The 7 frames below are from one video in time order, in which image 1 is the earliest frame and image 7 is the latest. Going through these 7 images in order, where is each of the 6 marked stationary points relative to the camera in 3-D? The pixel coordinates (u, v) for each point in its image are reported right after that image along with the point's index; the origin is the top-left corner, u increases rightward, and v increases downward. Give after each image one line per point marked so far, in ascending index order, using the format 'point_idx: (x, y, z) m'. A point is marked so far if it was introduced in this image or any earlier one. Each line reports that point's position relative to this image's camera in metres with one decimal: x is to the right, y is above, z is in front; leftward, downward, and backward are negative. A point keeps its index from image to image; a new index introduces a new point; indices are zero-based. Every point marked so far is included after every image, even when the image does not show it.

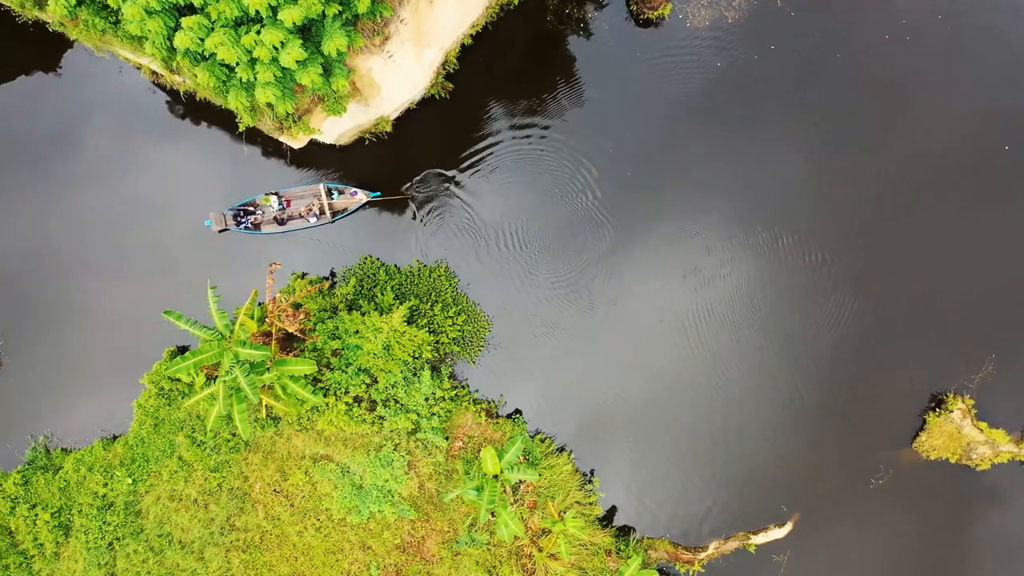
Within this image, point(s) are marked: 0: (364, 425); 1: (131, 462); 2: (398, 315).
0: (-3.2, -2.9, +11.3) m
1: (-8.4, -3.8, +11.7) m
2: (-2.3, -0.6, +11.1) m
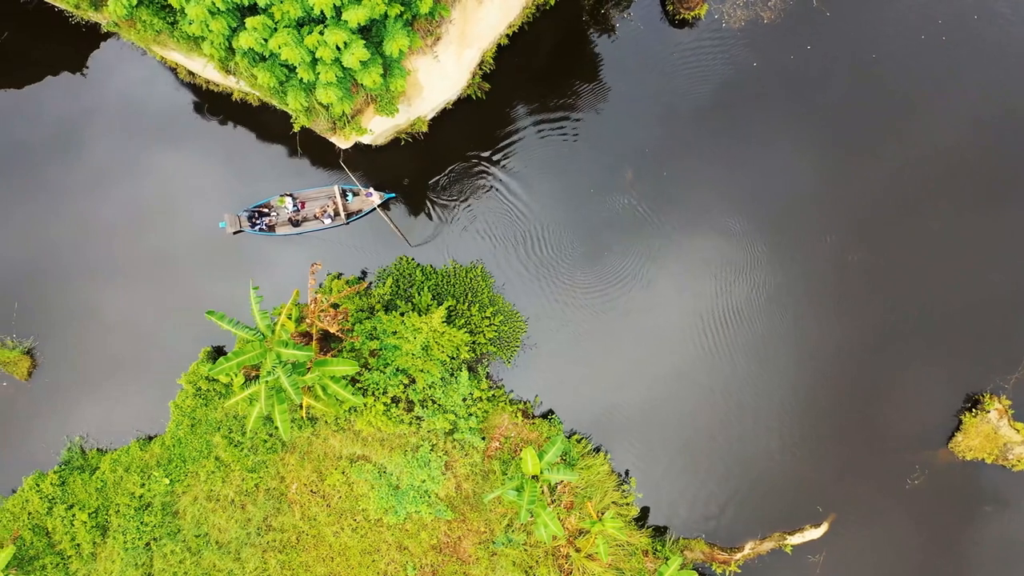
0: (-2.4, -2.9, +11.3) m
1: (-7.6, -3.8, +11.6) m
2: (-1.5, -0.6, +11.1) m
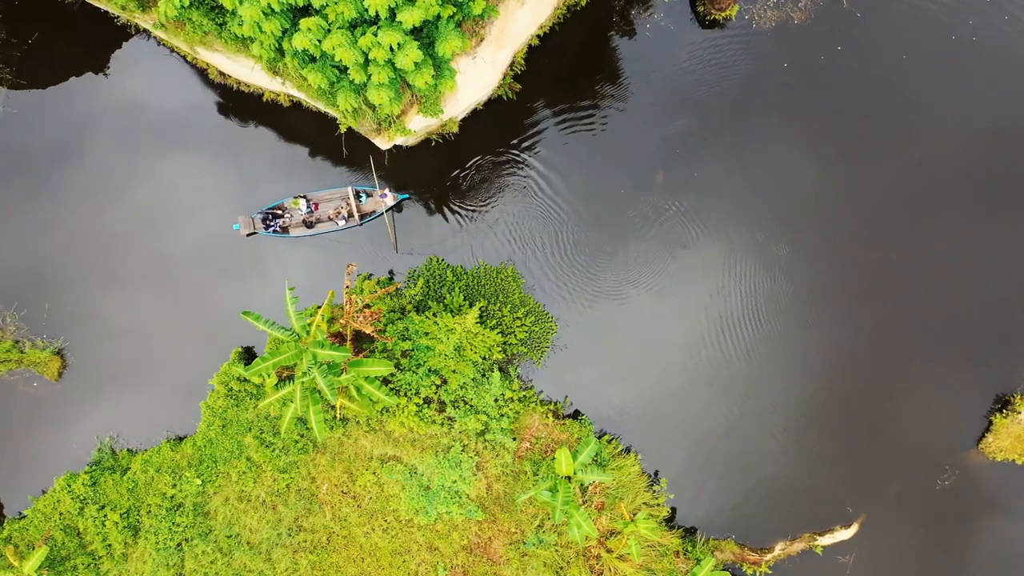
0: (-1.7, -2.9, +11.3) m
1: (-6.9, -3.9, +11.7) m
2: (-0.8, -0.6, +11.1) m
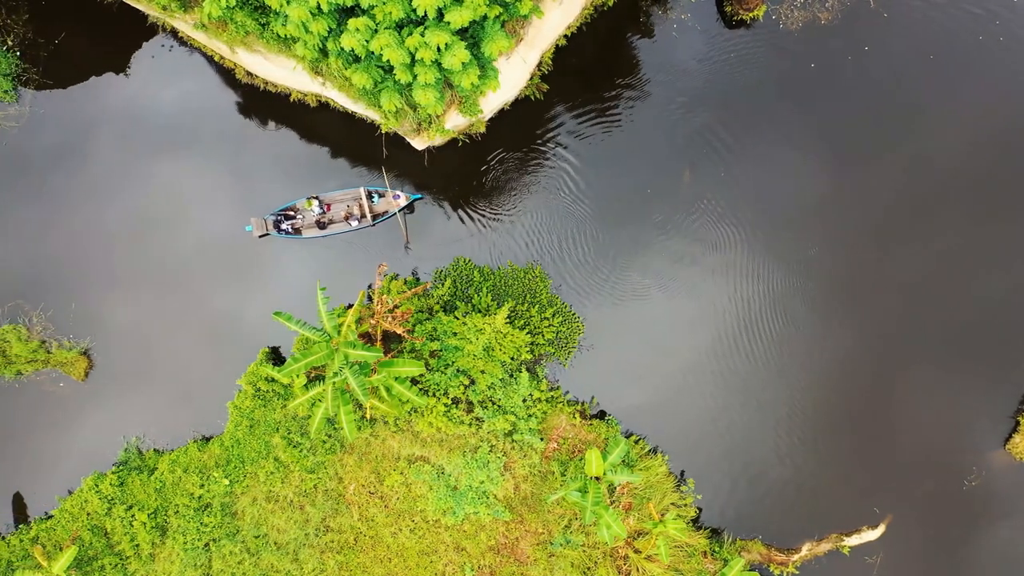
0: (-1.1, -2.9, +11.3) m
1: (-6.3, -3.9, +11.6) m
2: (-0.2, -0.6, +11.1) m
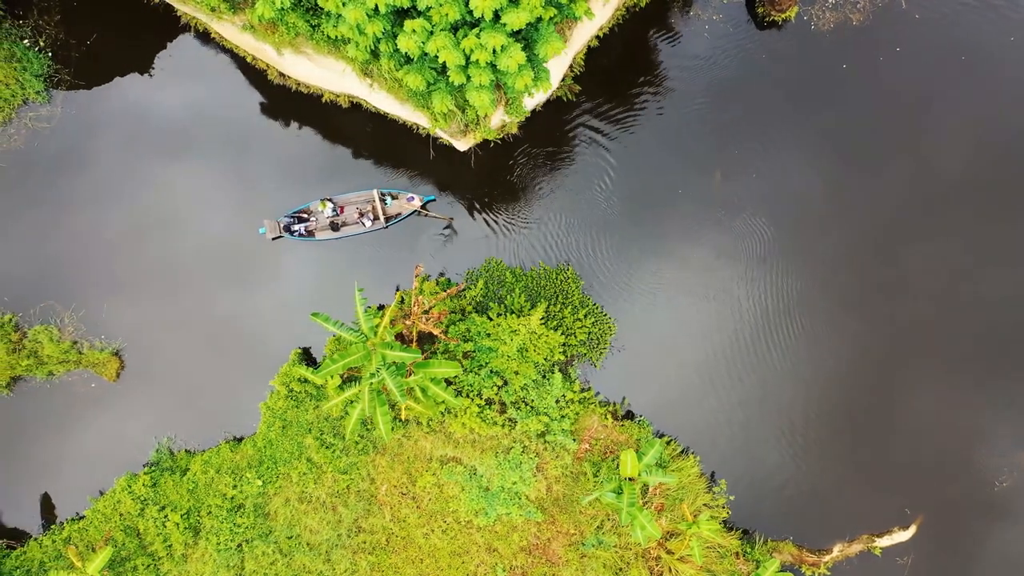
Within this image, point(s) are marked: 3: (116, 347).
0: (-0.4, -3.0, +11.3) m
1: (-5.6, -3.9, +11.7) m
2: (+0.5, -0.6, +11.1) m
3: (-9.4, -1.4, +12.6) m
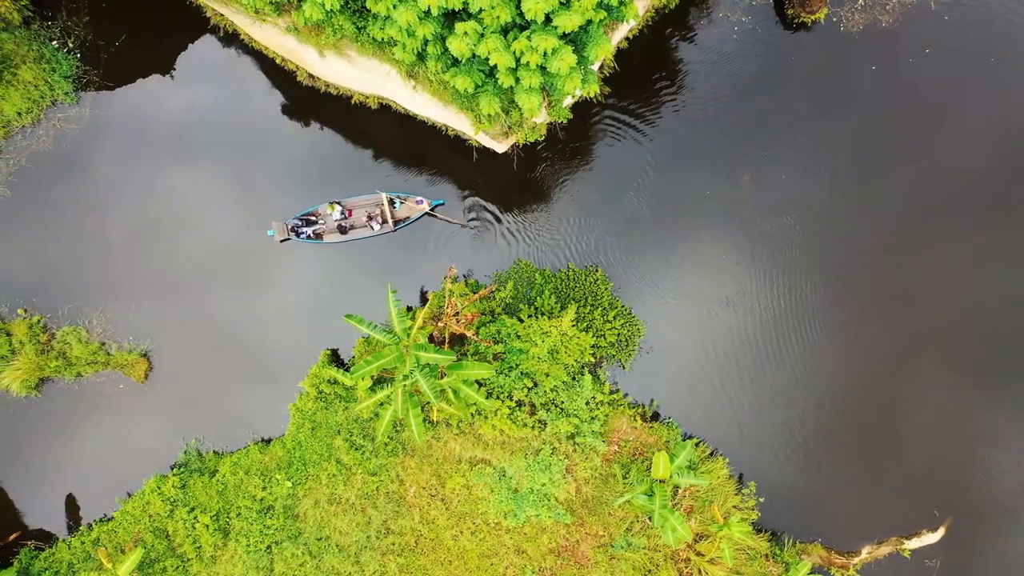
0: (+0.3, -3.0, +11.3) m
1: (-4.9, -3.9, +11.6) m
2: (+1.1, -0.7, +11.1) m
3: (-8.8, -1.4, +12.5) m
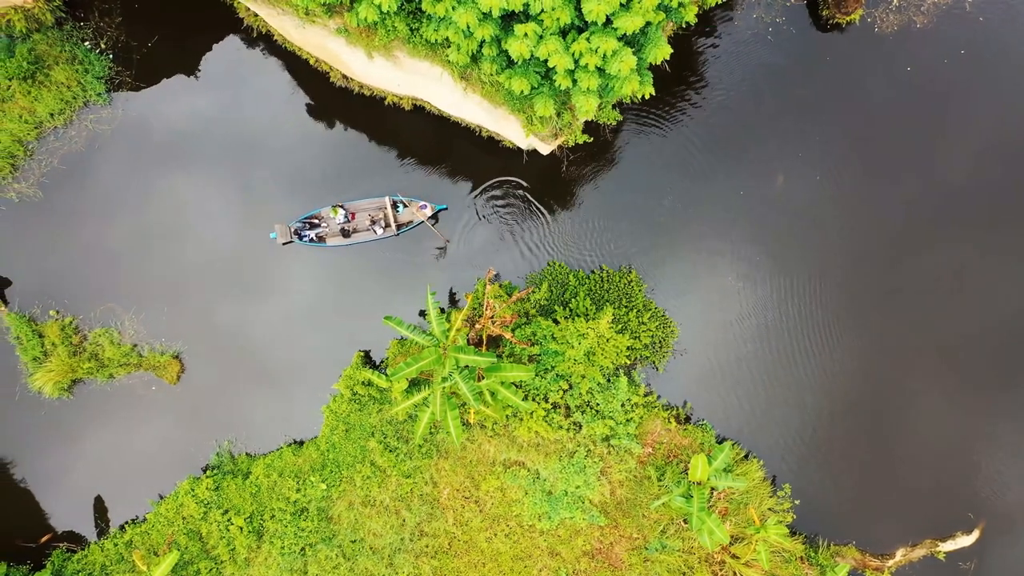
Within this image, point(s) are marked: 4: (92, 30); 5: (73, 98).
0: (+1.0, -3.0, +11.3) m
1: (-4.2, -3.9, +11.6) m
2: (+1.9, -0.7, +11.1) m
3: (-8.0, -1.5, +12.5) m
4: (-10.0, +6.1, +12.5) m
5: (-10.2, +4.4, +12.2) m
